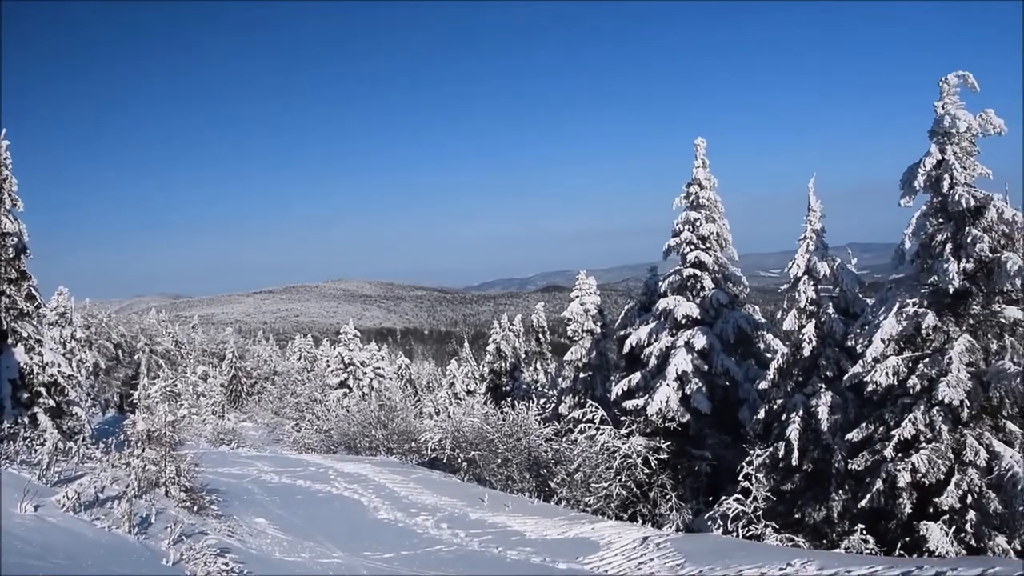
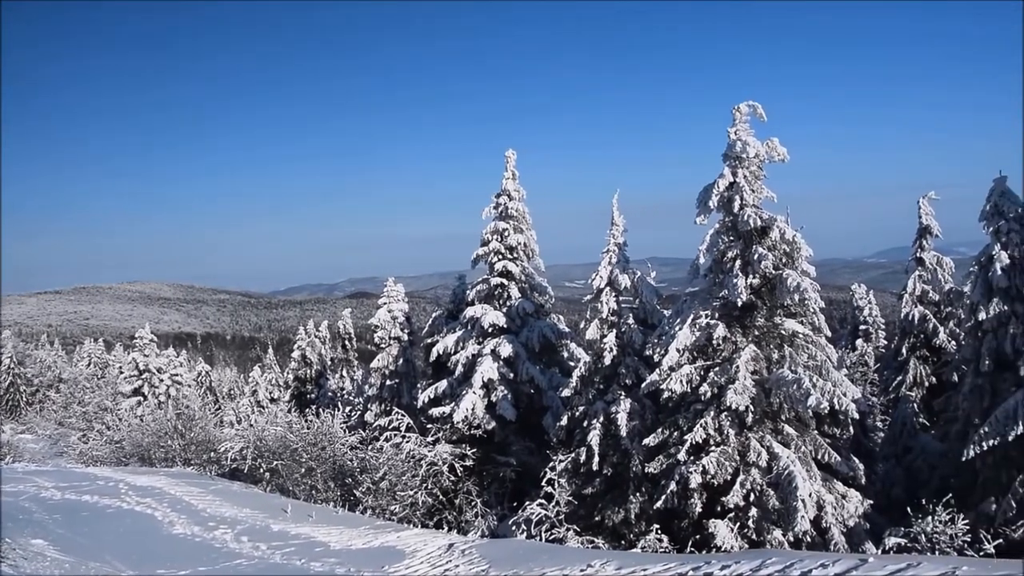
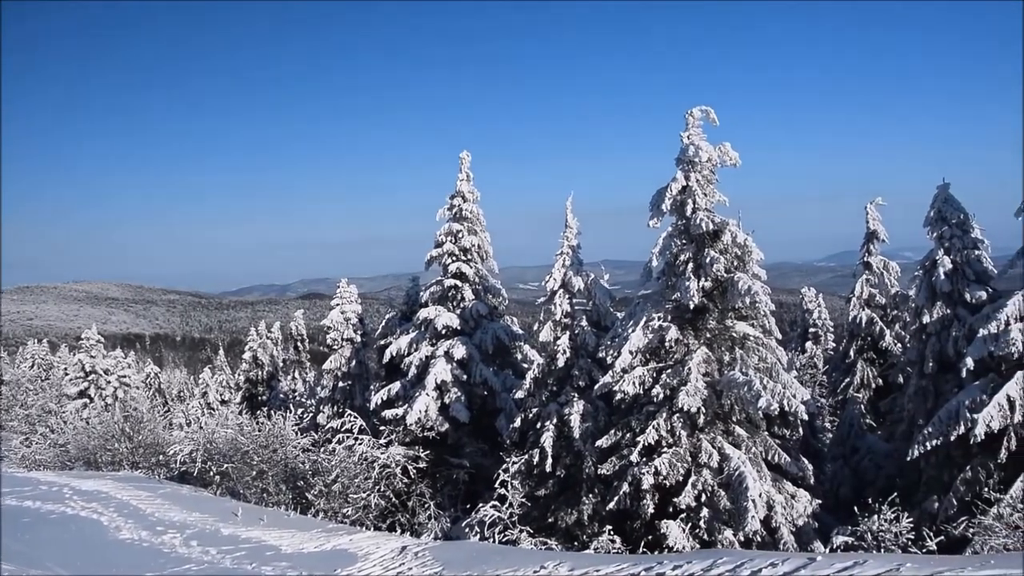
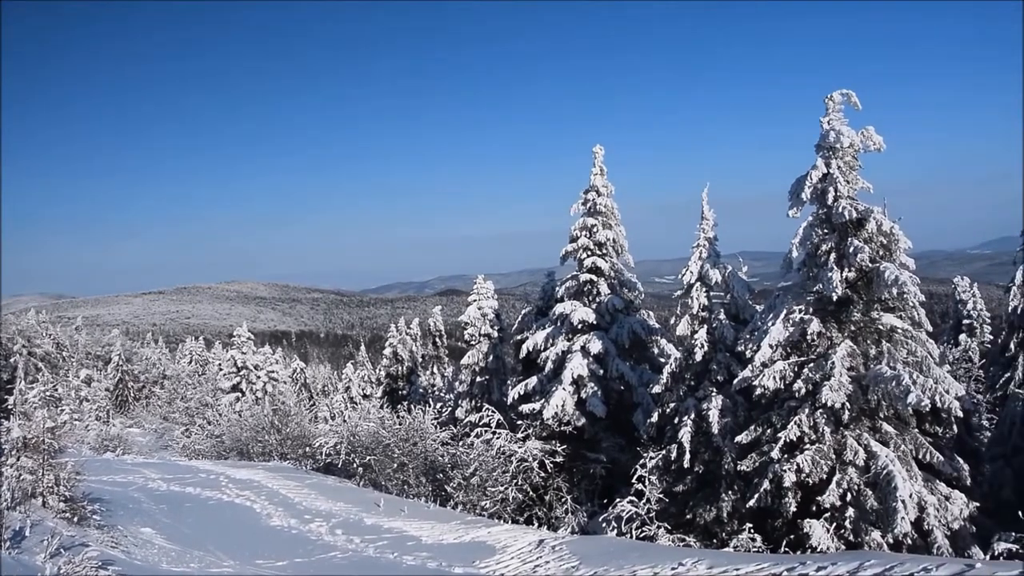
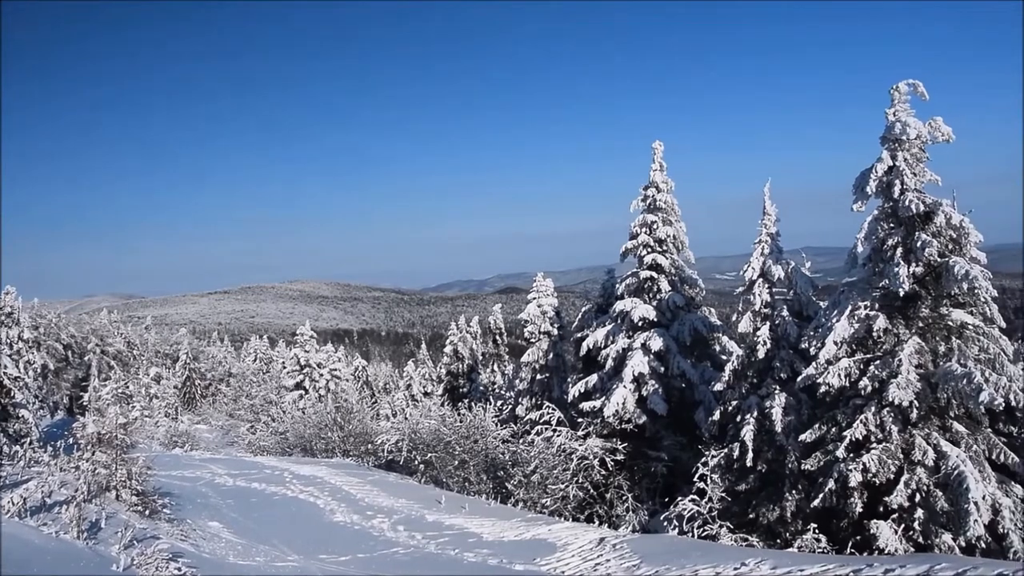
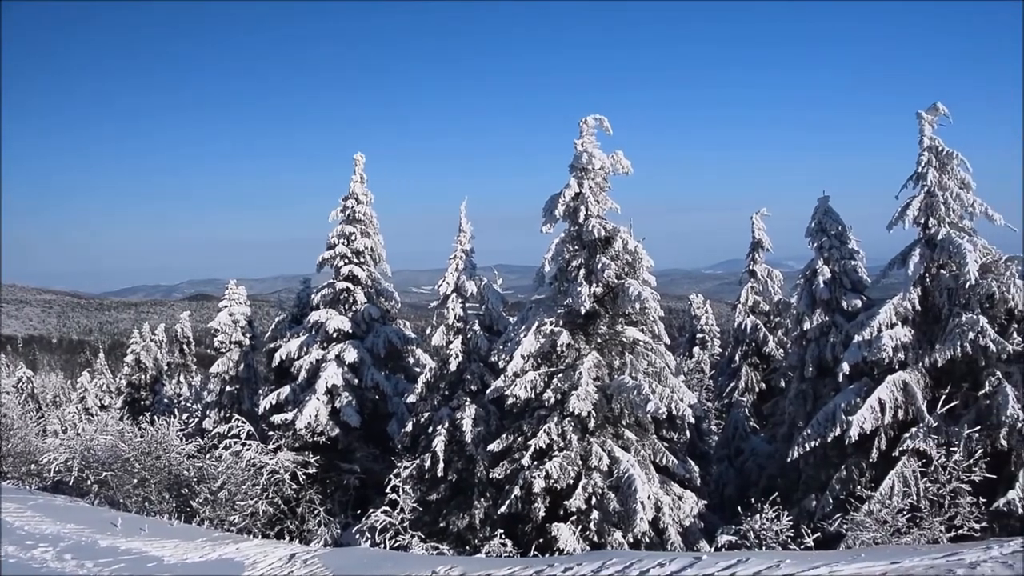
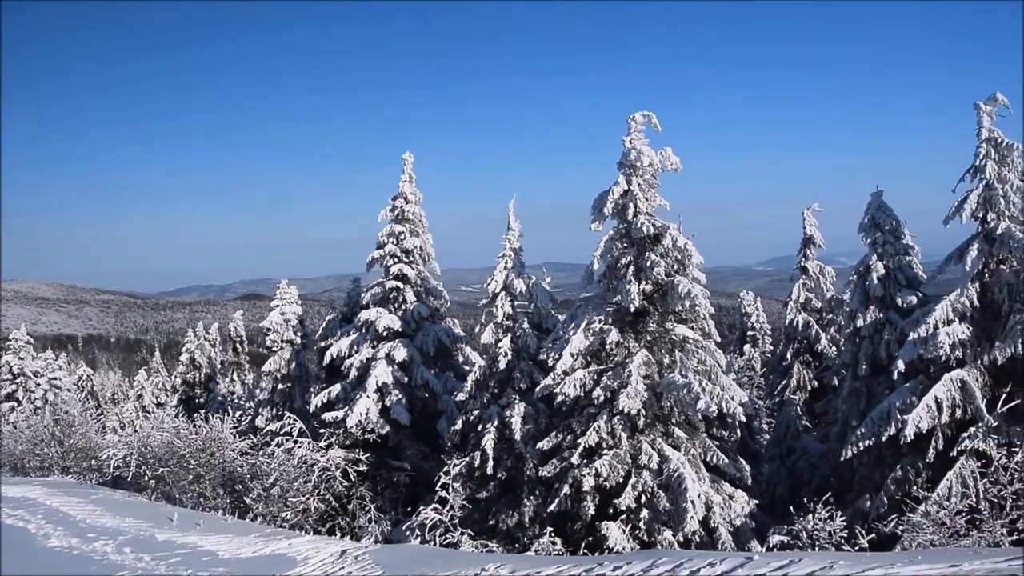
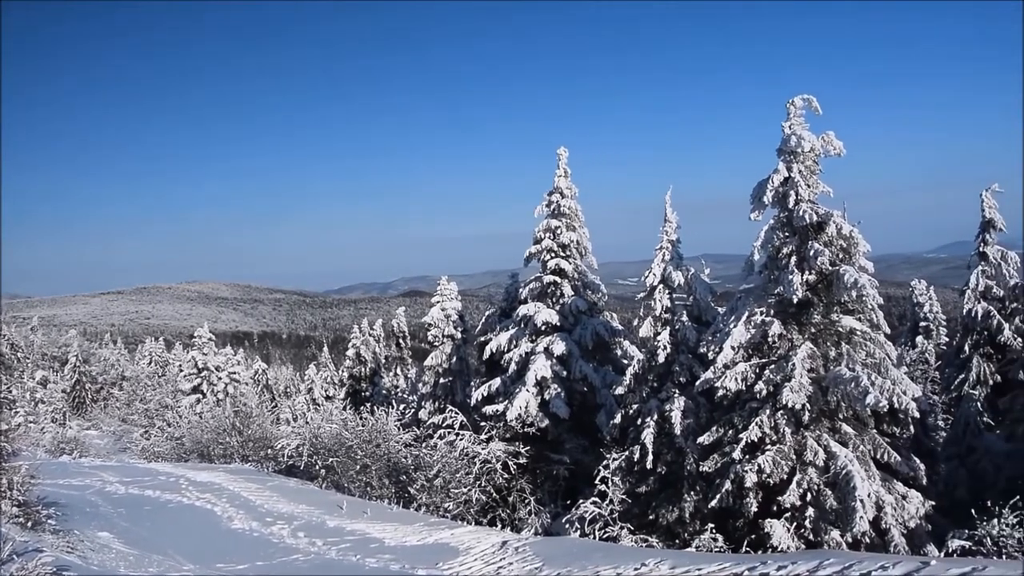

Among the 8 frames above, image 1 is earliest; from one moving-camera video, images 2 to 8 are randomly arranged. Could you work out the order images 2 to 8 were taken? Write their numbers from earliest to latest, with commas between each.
5, 4, 8, 2, 3, 7, 6
